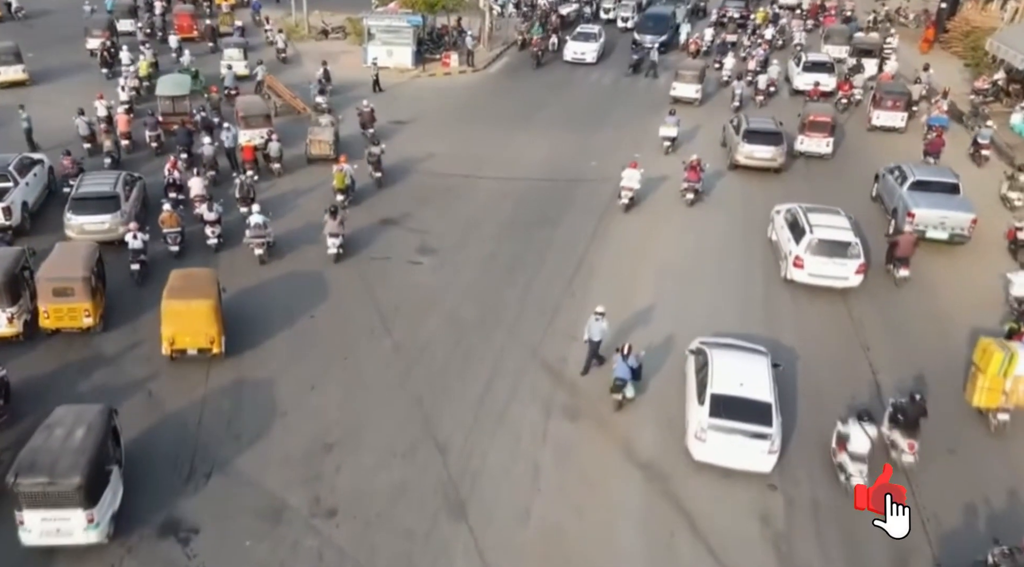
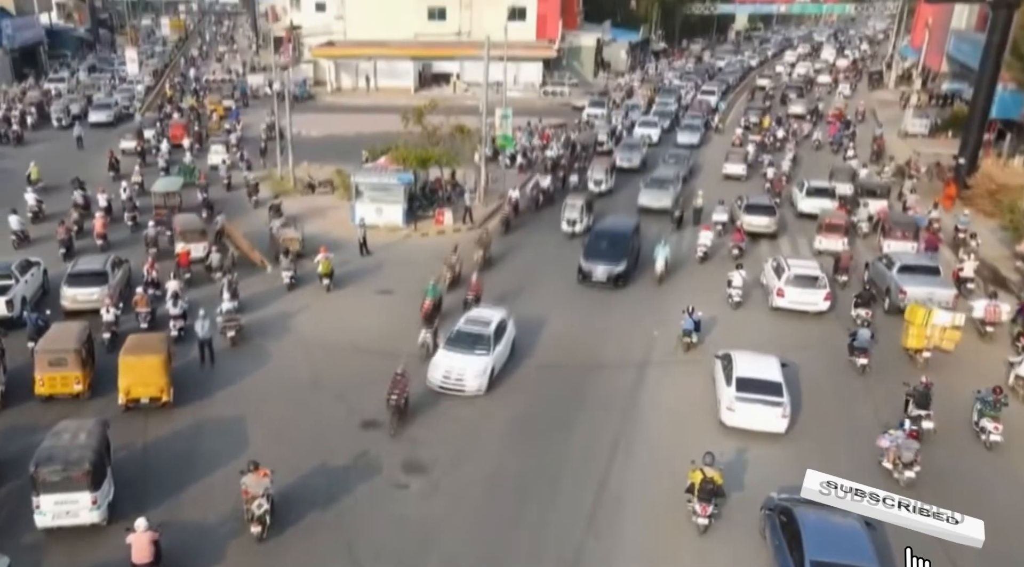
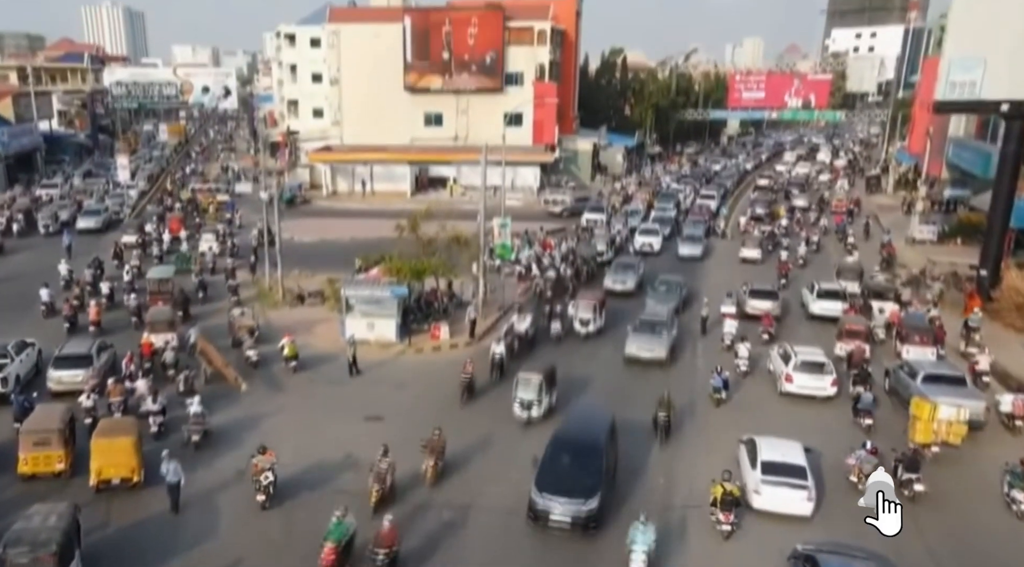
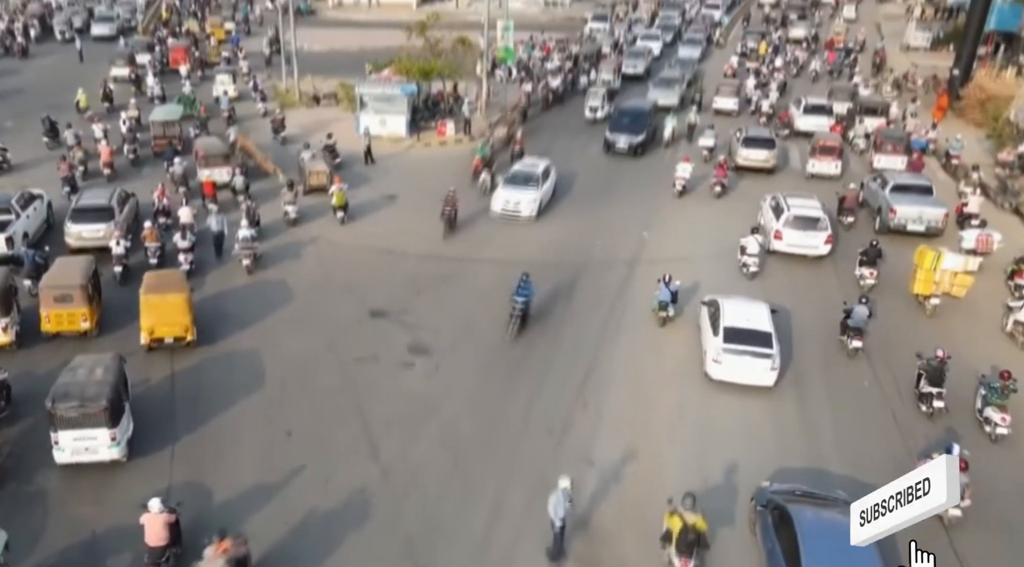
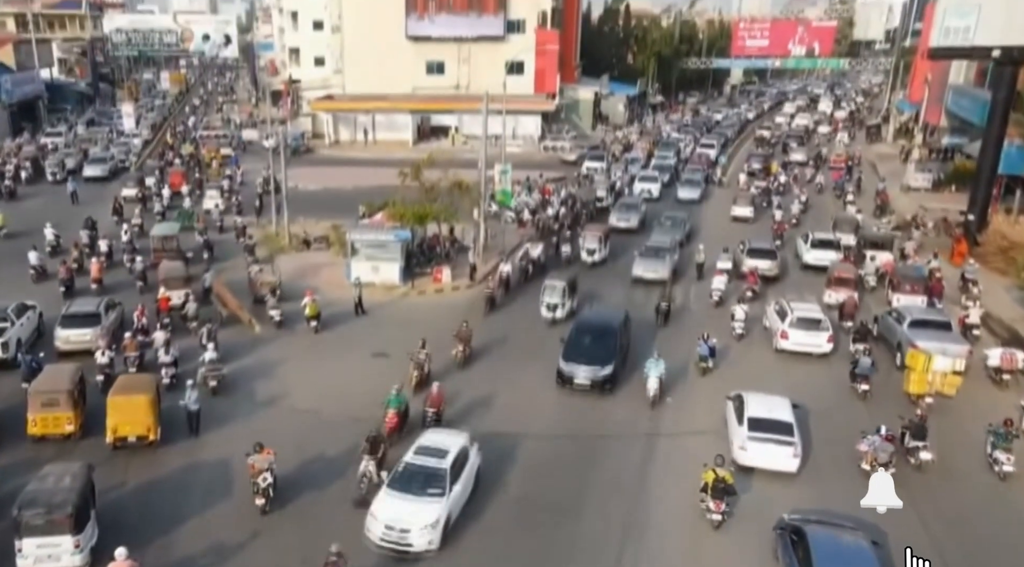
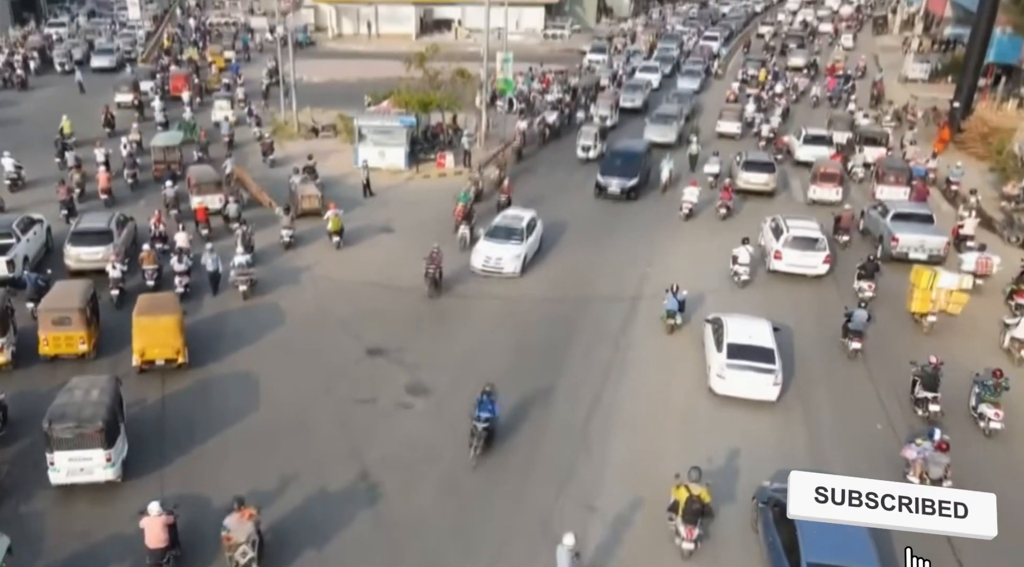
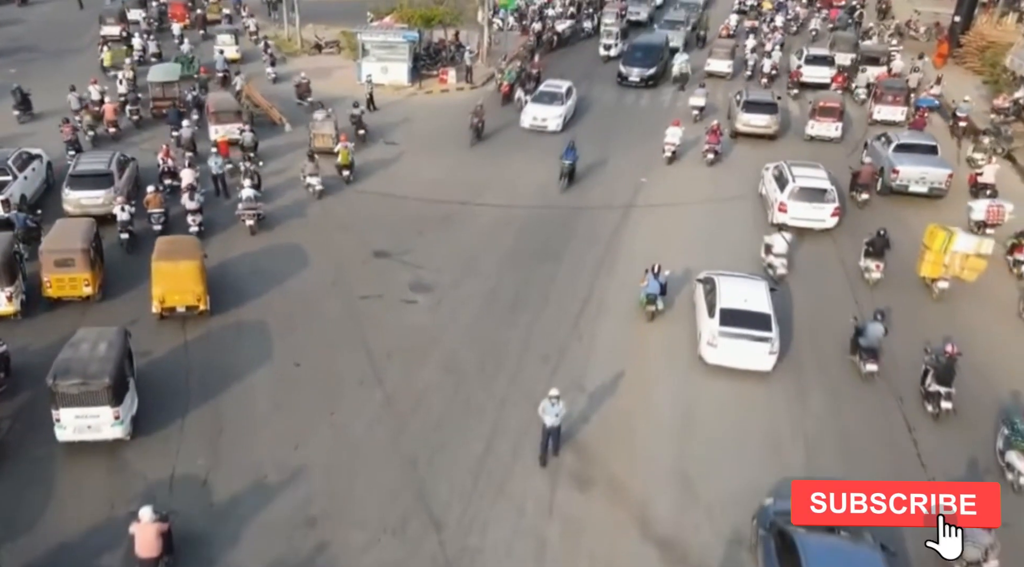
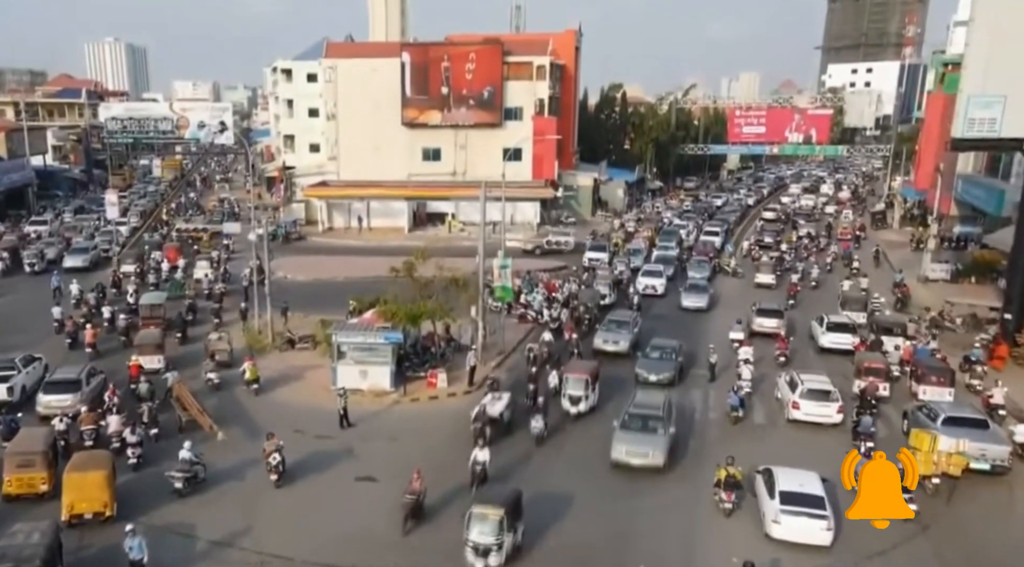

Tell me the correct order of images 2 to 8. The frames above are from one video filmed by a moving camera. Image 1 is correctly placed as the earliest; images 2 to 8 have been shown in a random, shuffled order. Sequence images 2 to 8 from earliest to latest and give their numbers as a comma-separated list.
7, 4, 6, 2, 5, 3, 8
